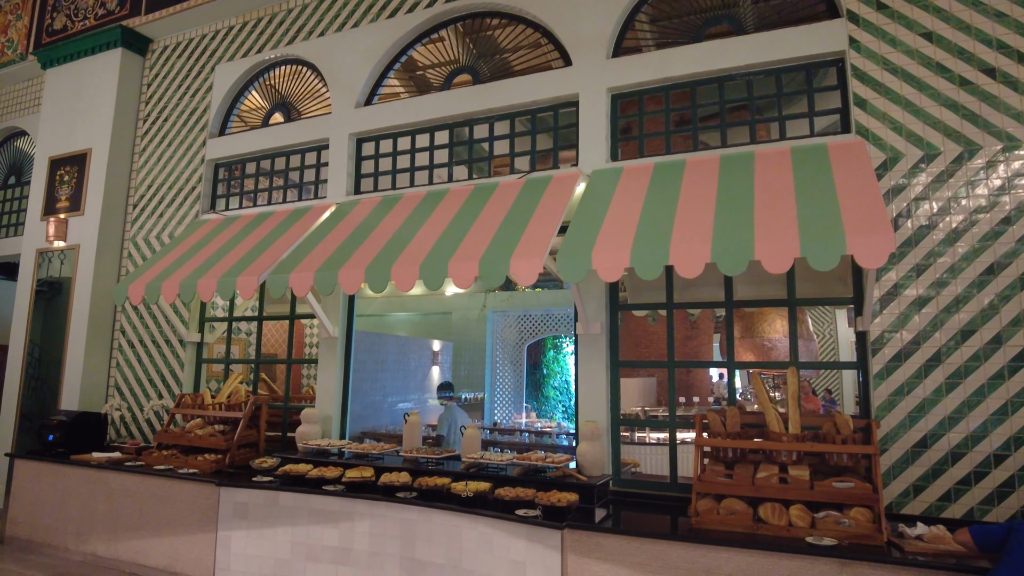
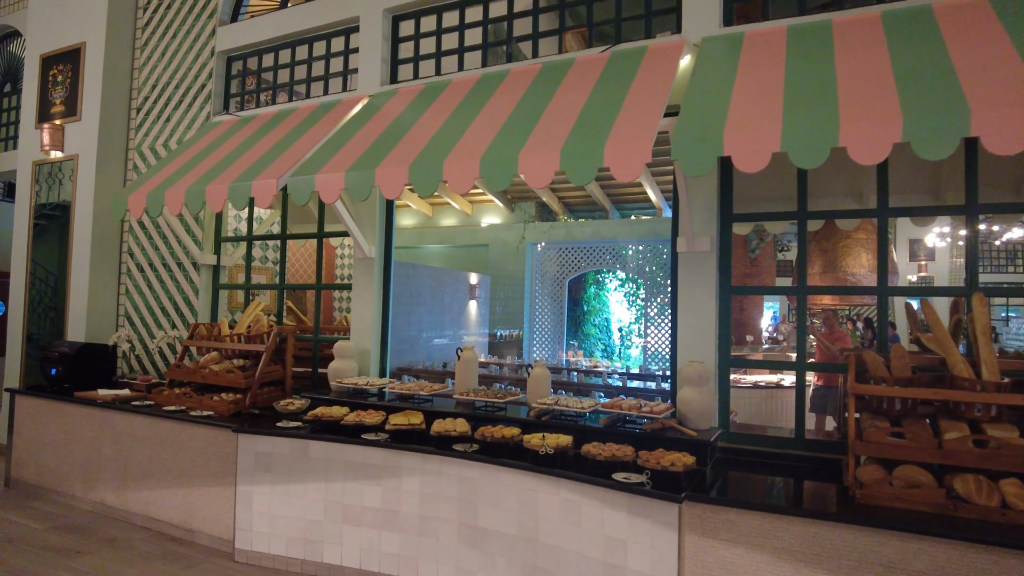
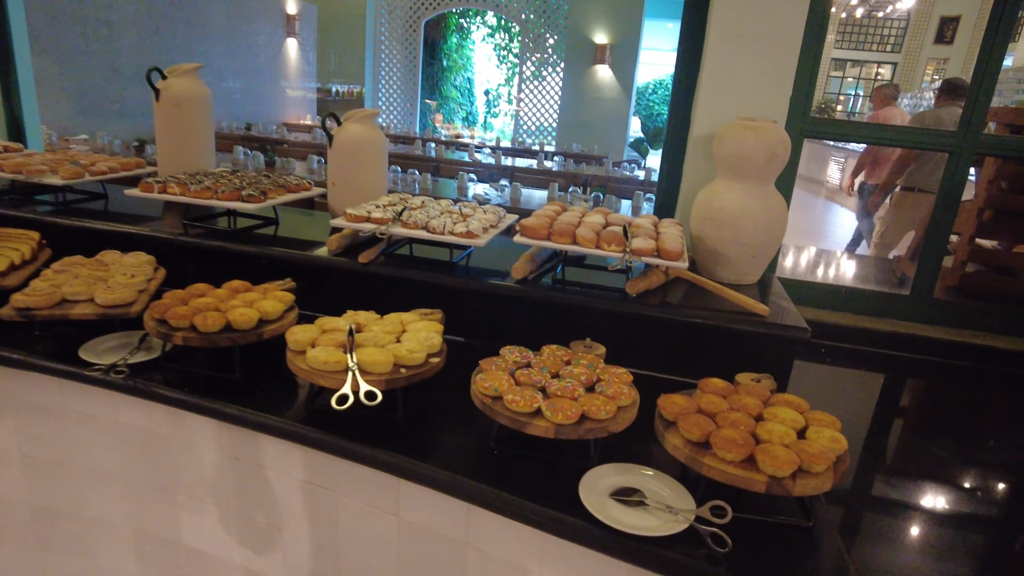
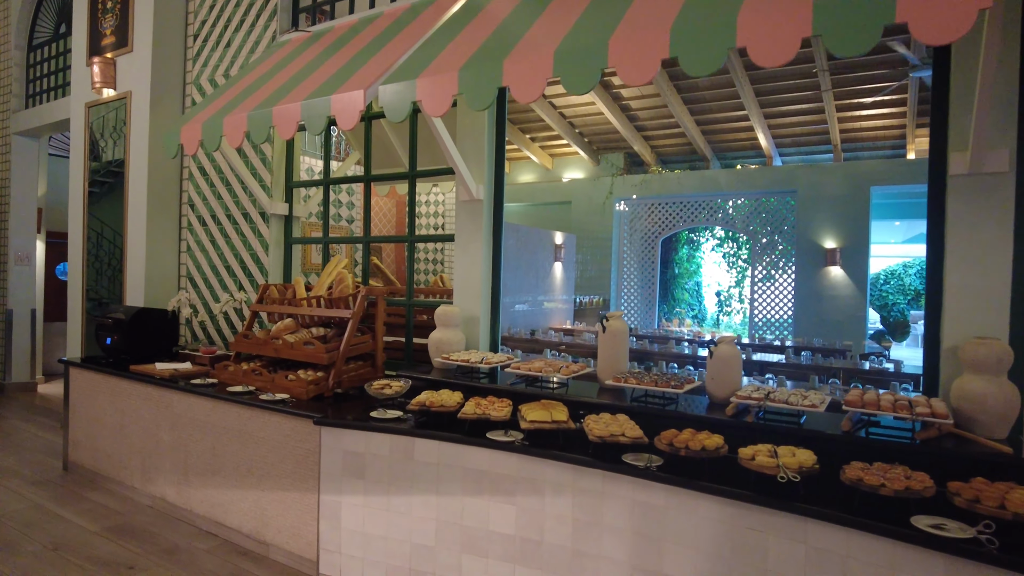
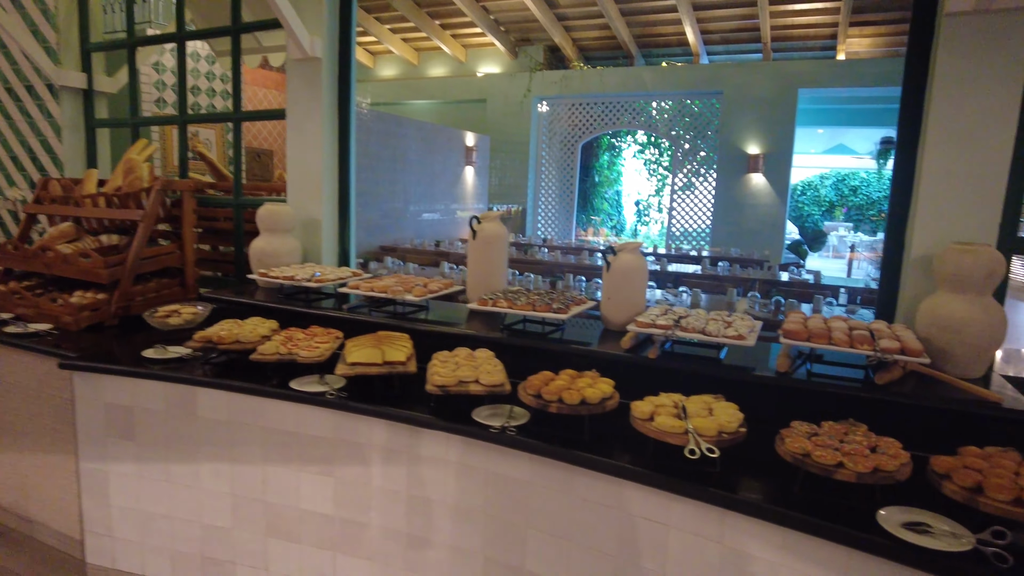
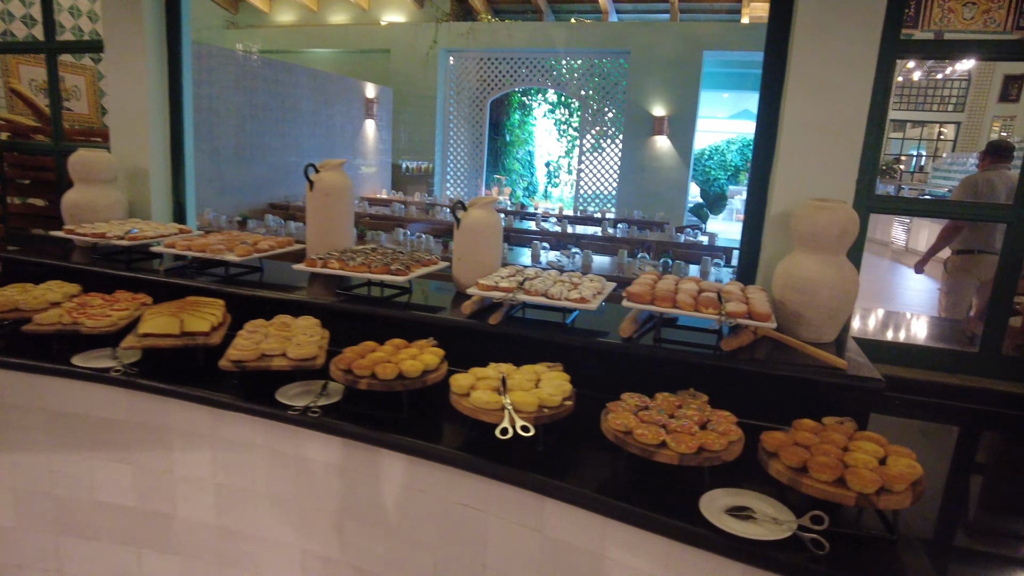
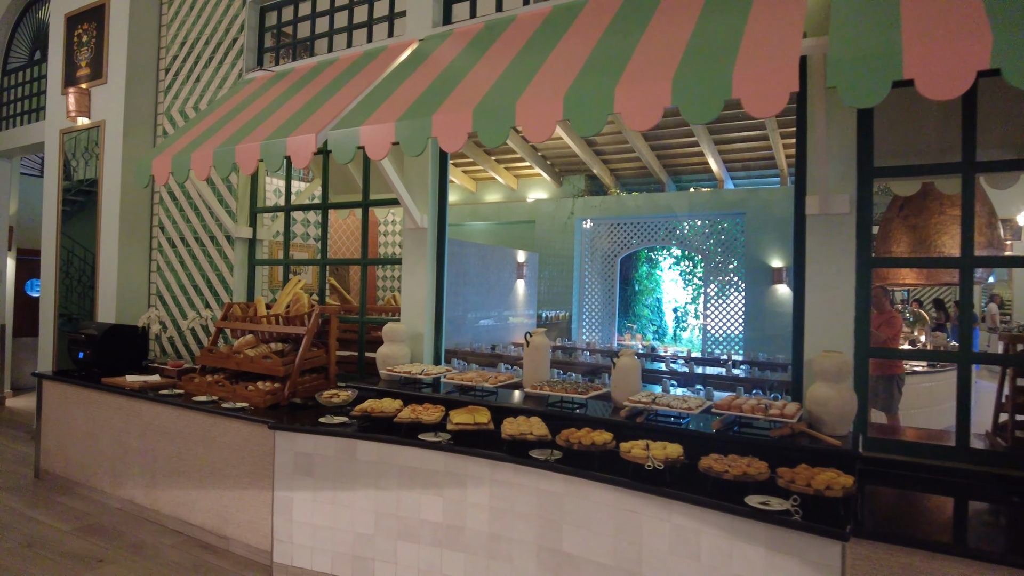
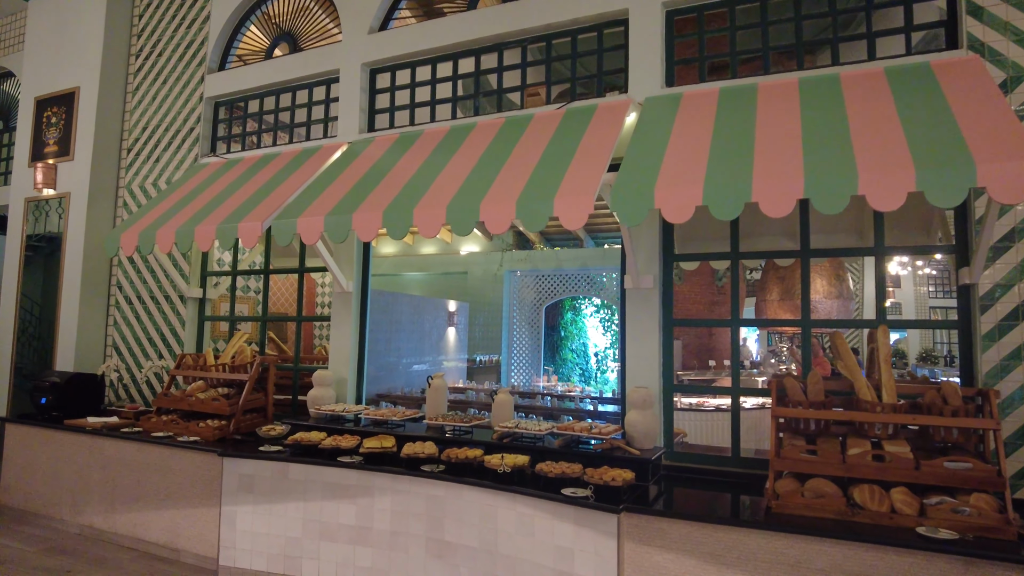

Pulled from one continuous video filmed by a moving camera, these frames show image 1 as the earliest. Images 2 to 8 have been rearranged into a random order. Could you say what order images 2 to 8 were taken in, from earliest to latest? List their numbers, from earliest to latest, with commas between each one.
8, 2, 7, 4, 5, 6, 3
